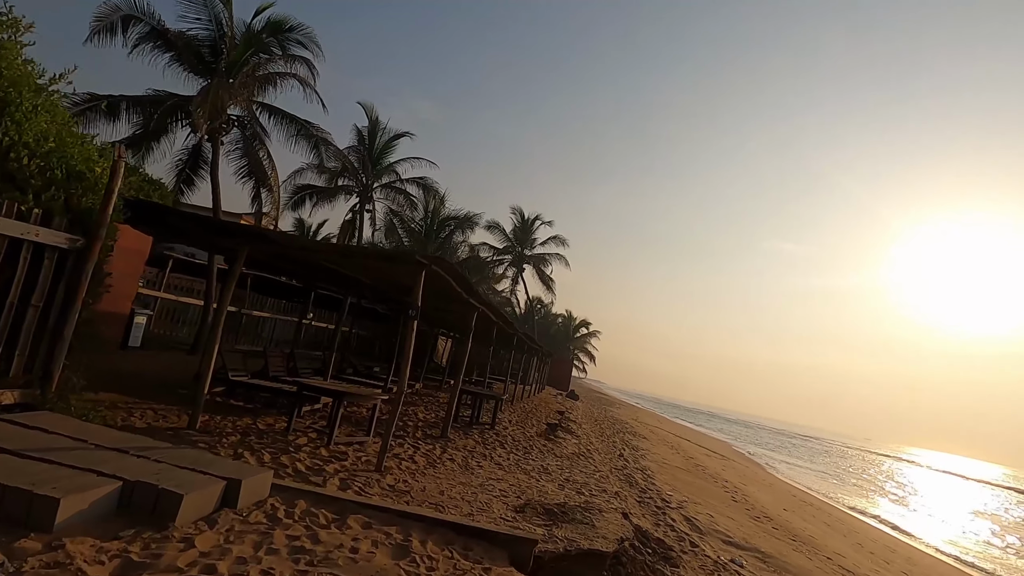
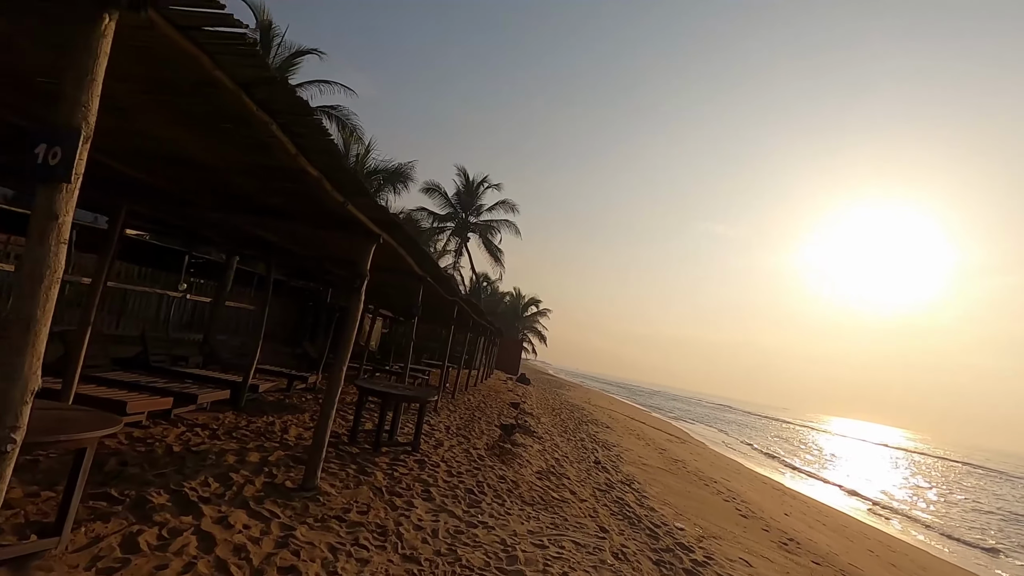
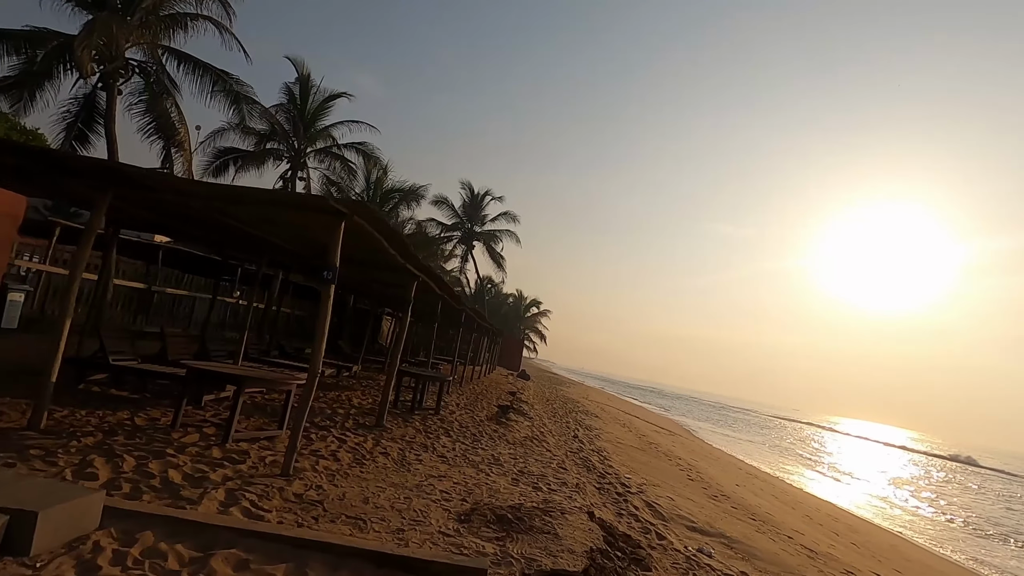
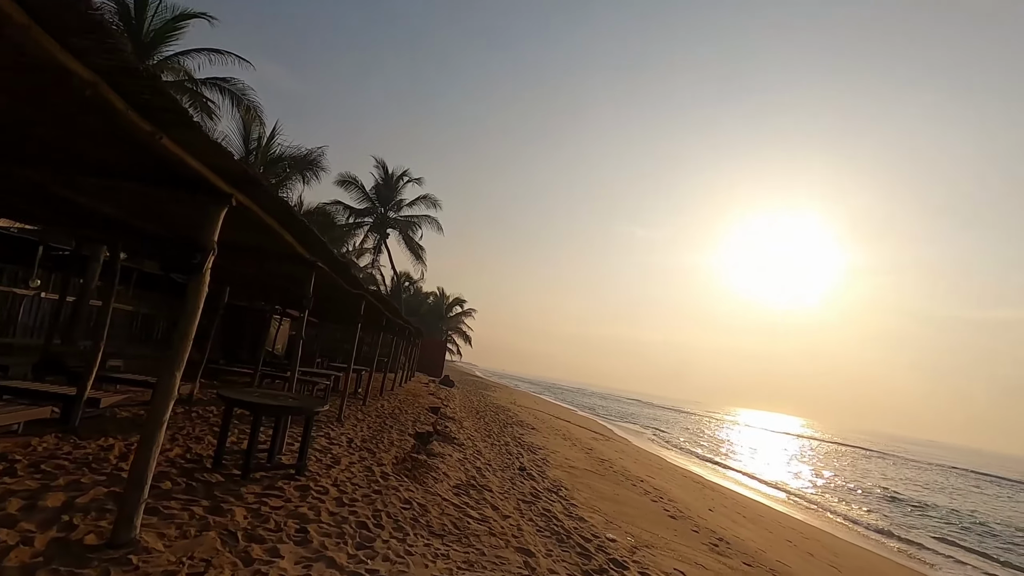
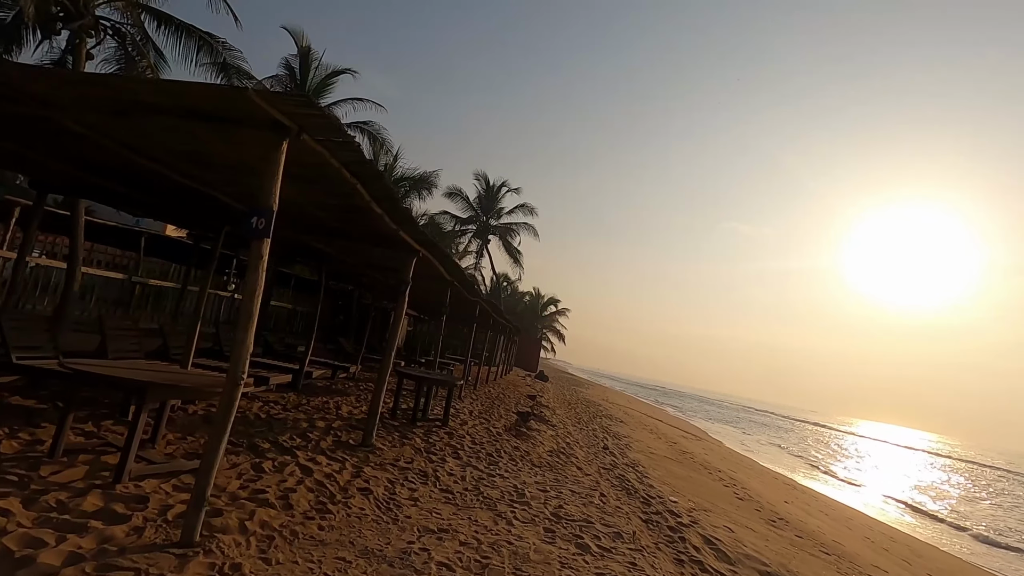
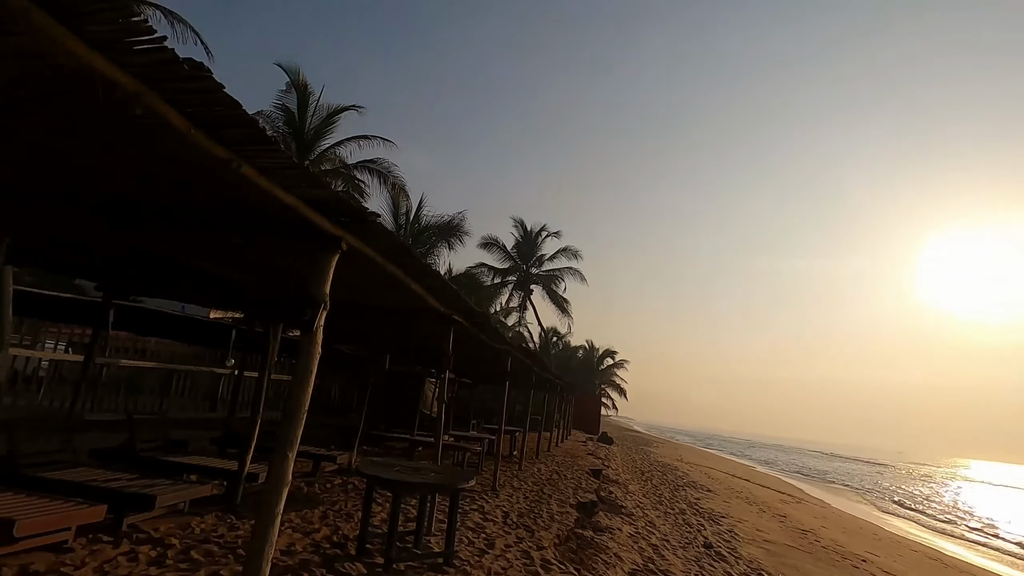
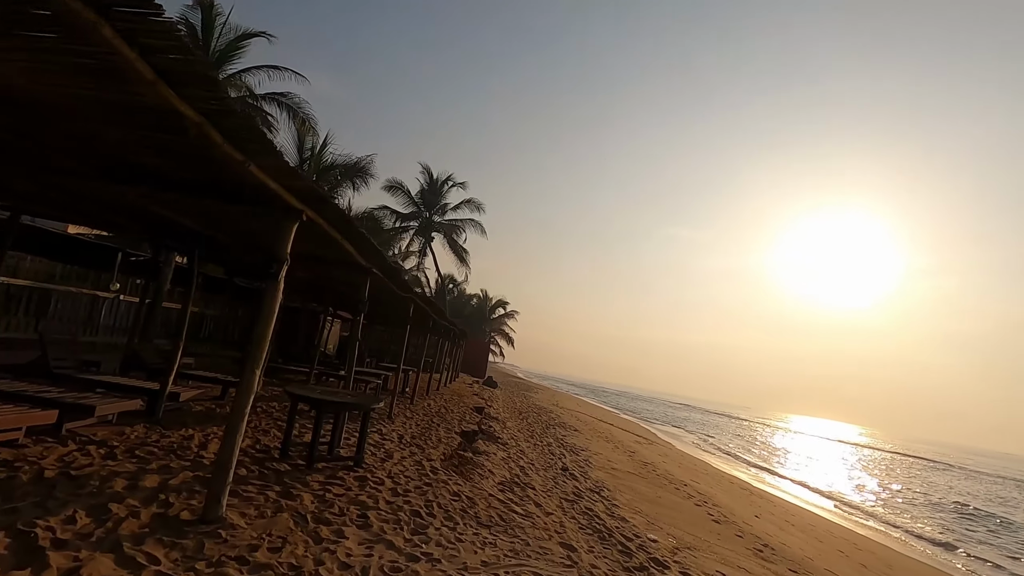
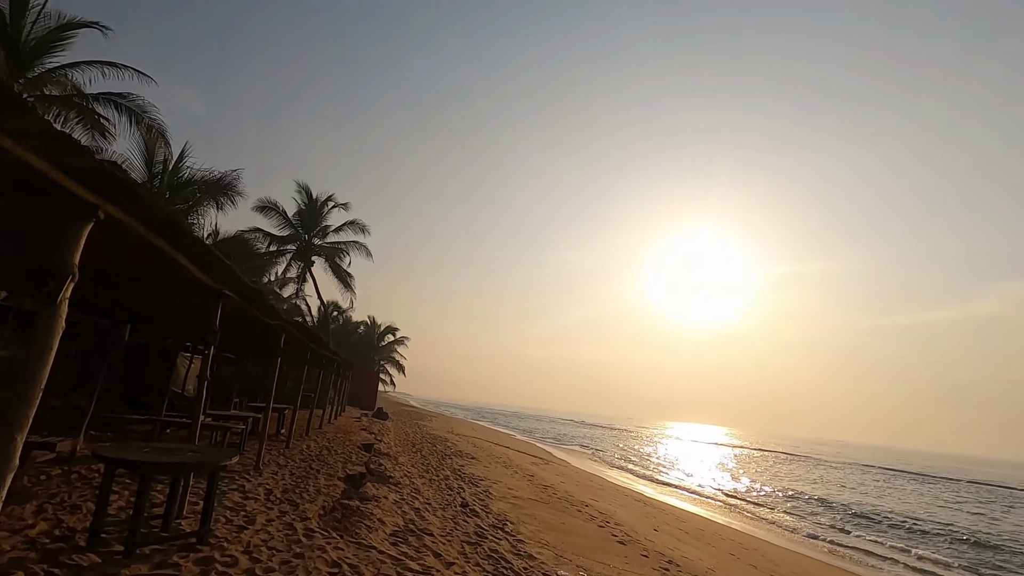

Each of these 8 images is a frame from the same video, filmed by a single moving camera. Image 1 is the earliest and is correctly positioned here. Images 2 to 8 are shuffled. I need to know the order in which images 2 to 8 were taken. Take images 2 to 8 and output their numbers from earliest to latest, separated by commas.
3, 5, 2, 7, 4, 8, 6
